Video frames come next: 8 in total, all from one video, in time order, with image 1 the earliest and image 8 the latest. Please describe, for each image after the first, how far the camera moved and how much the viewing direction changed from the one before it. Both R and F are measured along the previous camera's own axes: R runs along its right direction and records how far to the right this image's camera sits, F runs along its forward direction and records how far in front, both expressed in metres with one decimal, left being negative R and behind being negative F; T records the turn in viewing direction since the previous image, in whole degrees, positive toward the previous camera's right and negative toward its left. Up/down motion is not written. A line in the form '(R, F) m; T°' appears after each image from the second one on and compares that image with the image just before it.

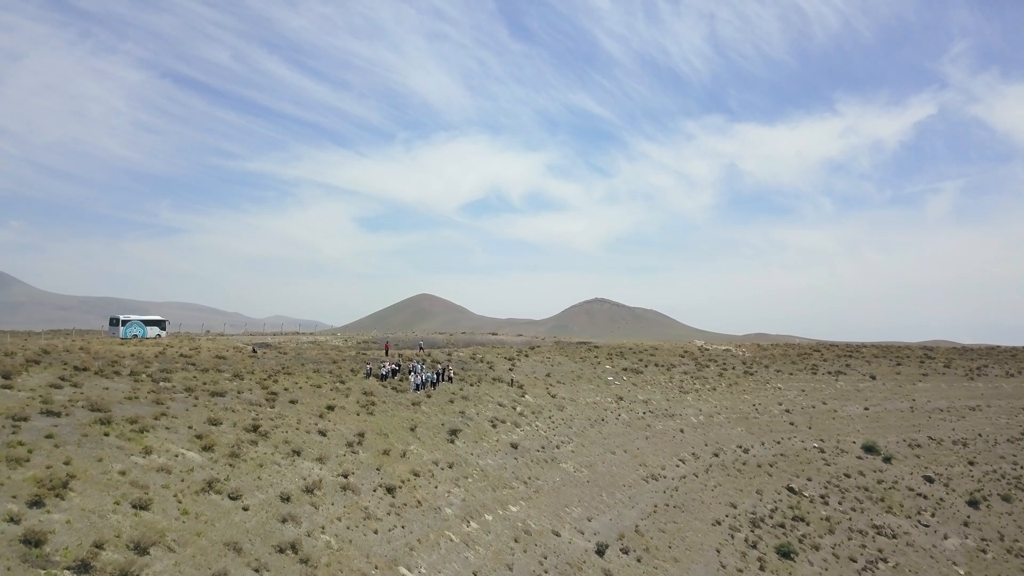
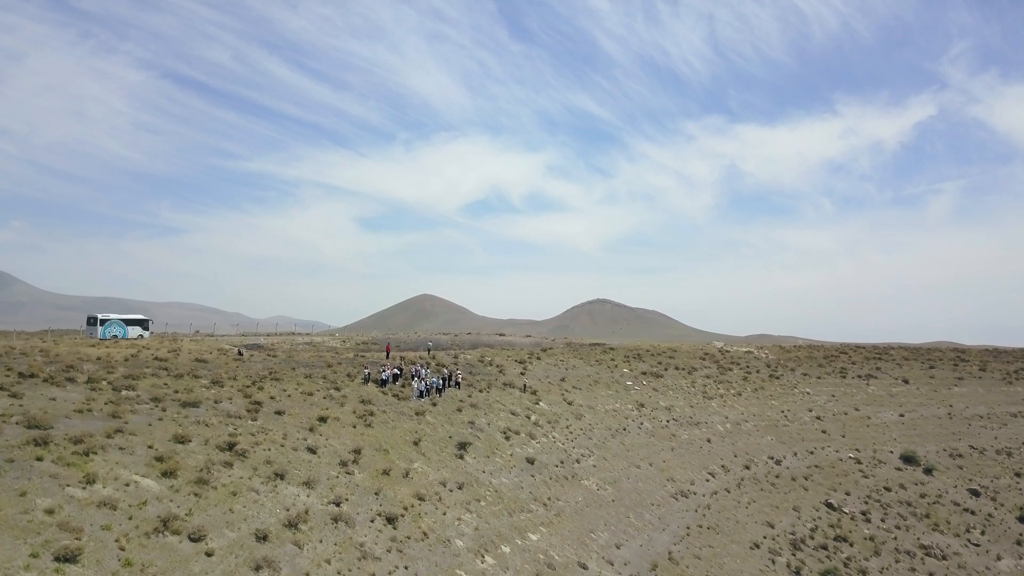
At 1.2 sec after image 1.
(-1.1, +4.9) m; 0°
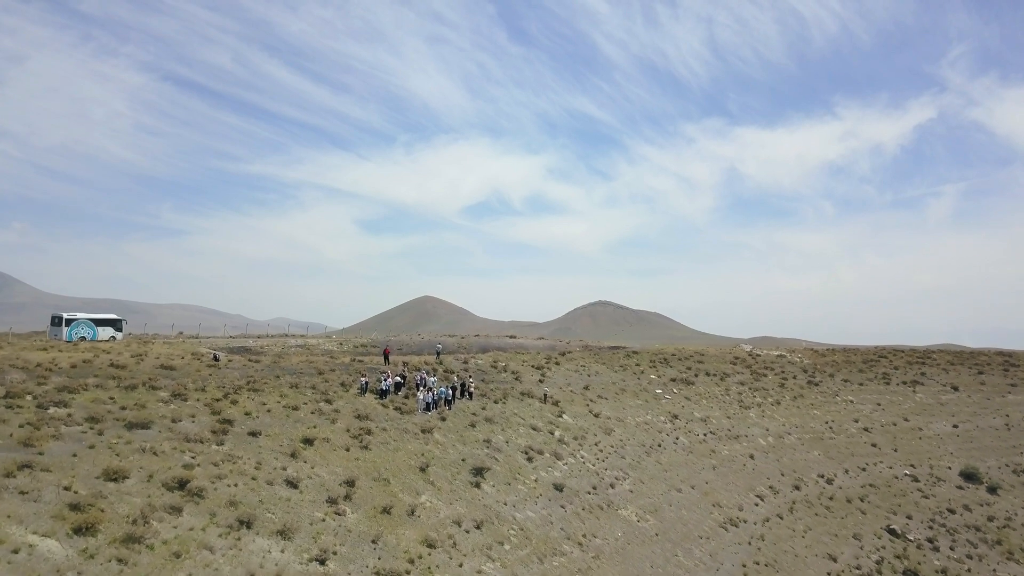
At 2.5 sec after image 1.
(-1.4, +6.3) m; 0°
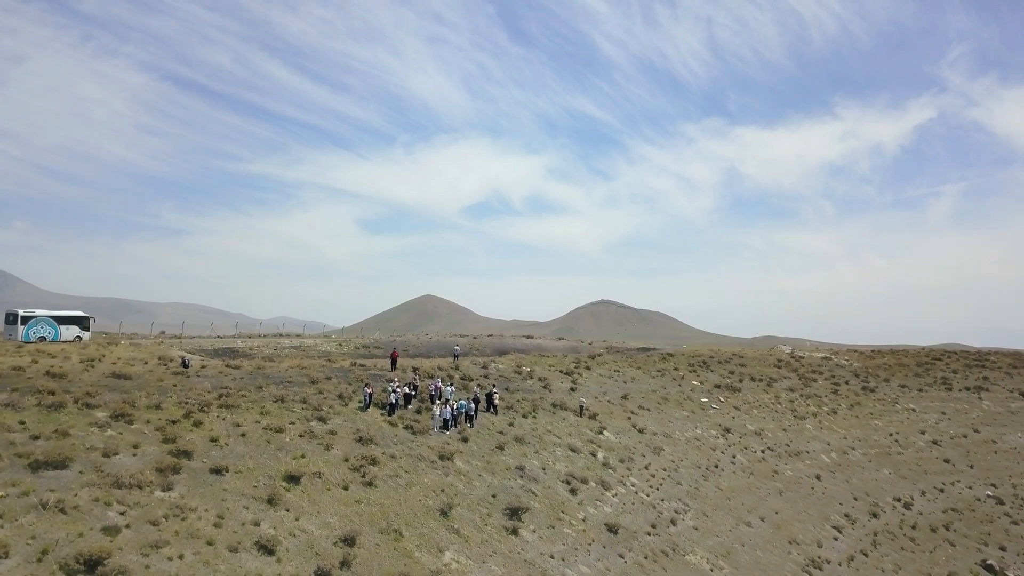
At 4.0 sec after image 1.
(-1.9, +6.8) m; 0°
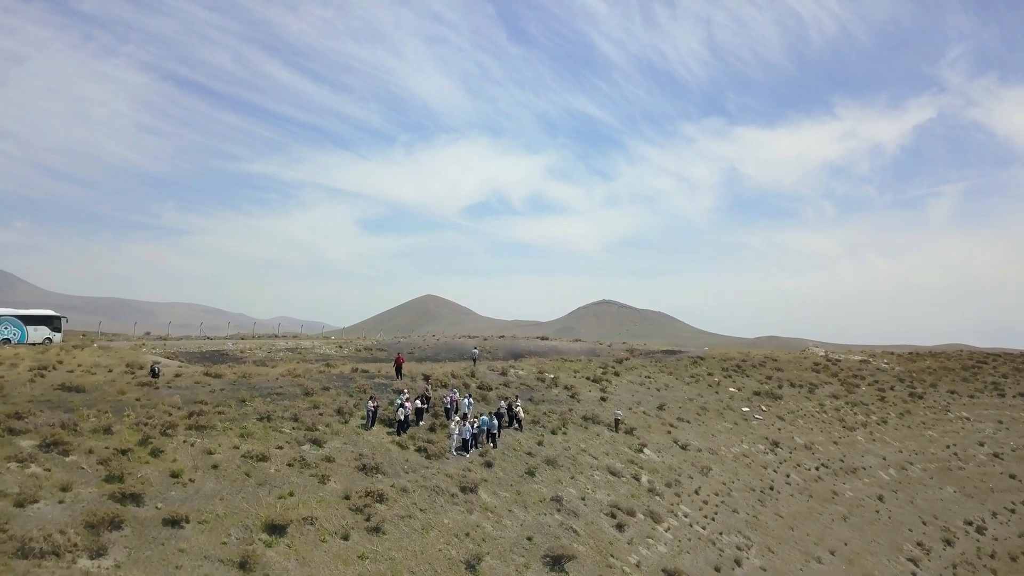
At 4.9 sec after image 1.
(-1.4, +4.8) m; 0°
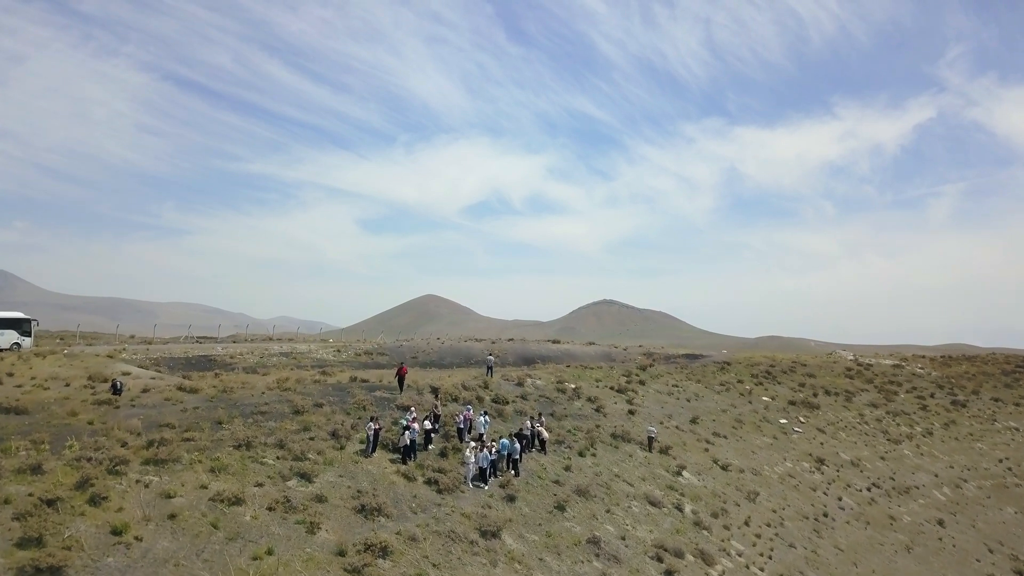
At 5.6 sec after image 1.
(-0.9, +3.8) m; 0°
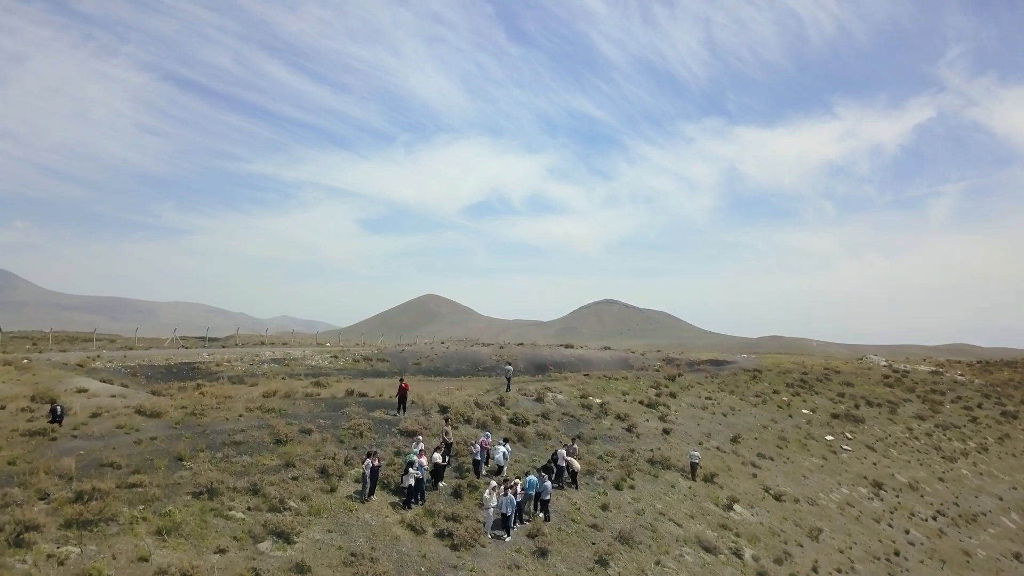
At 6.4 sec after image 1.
(-0.9, +3.9) m; 0°
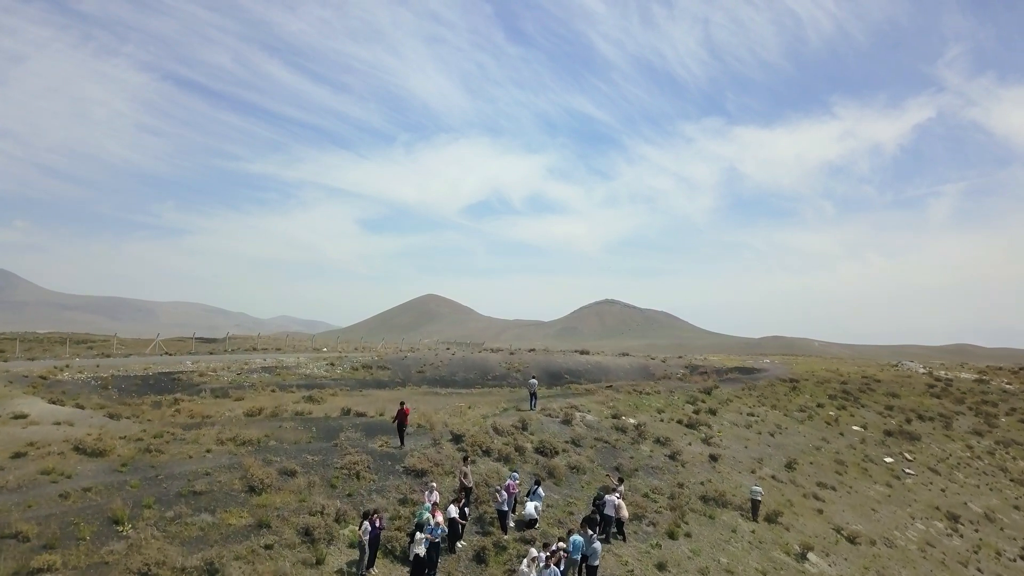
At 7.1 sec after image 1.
(-0.9, +3.9) m; 0°
